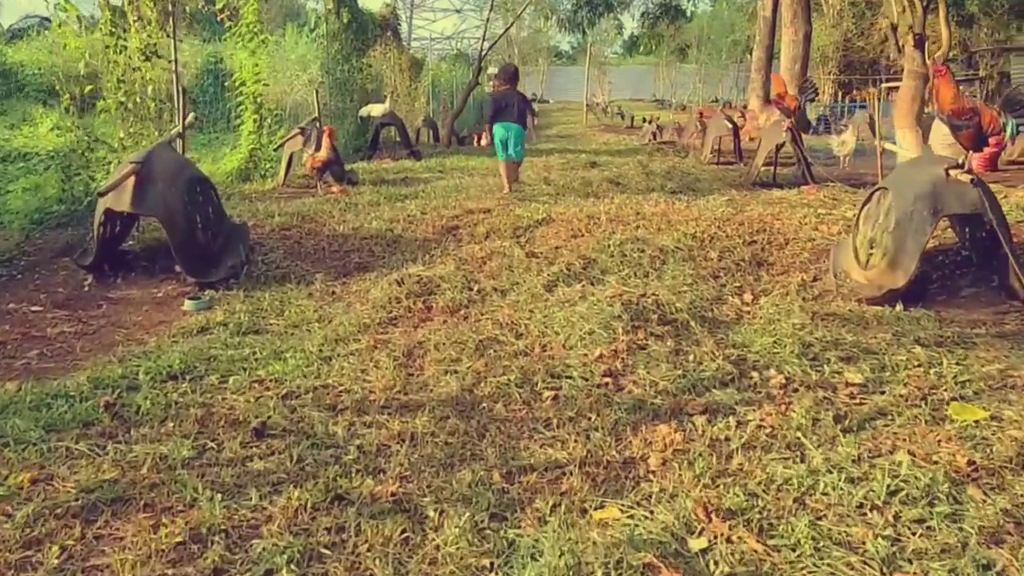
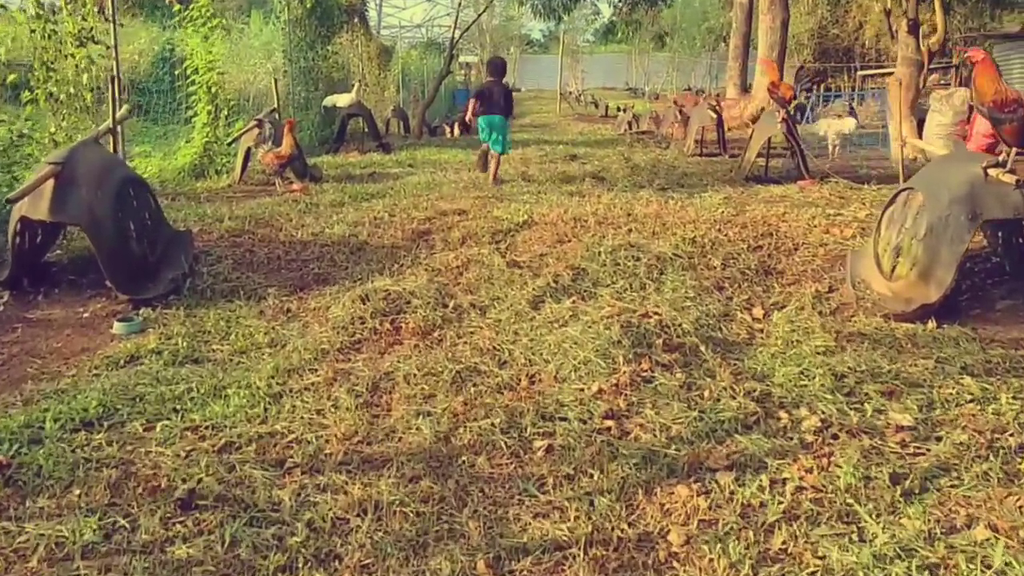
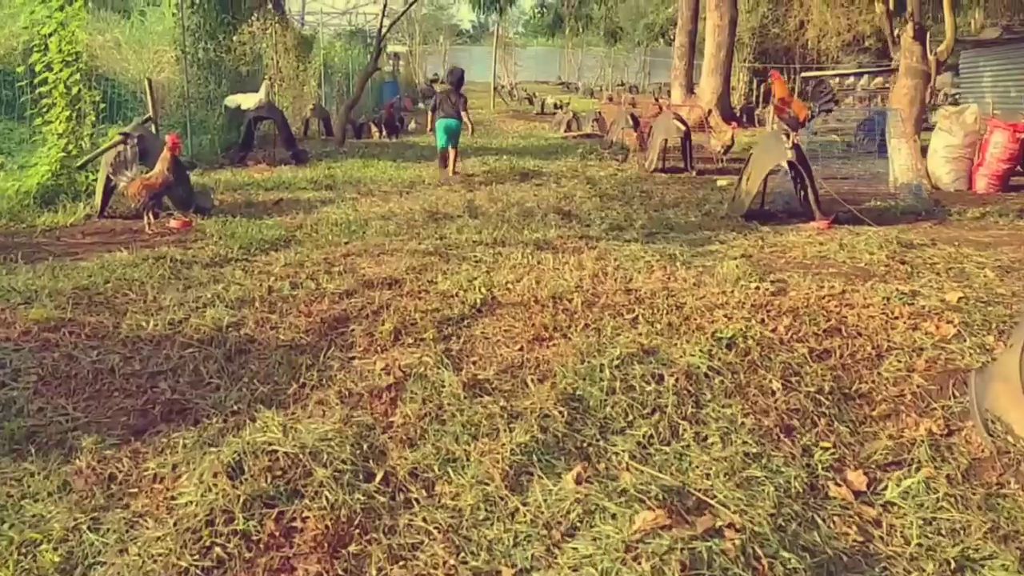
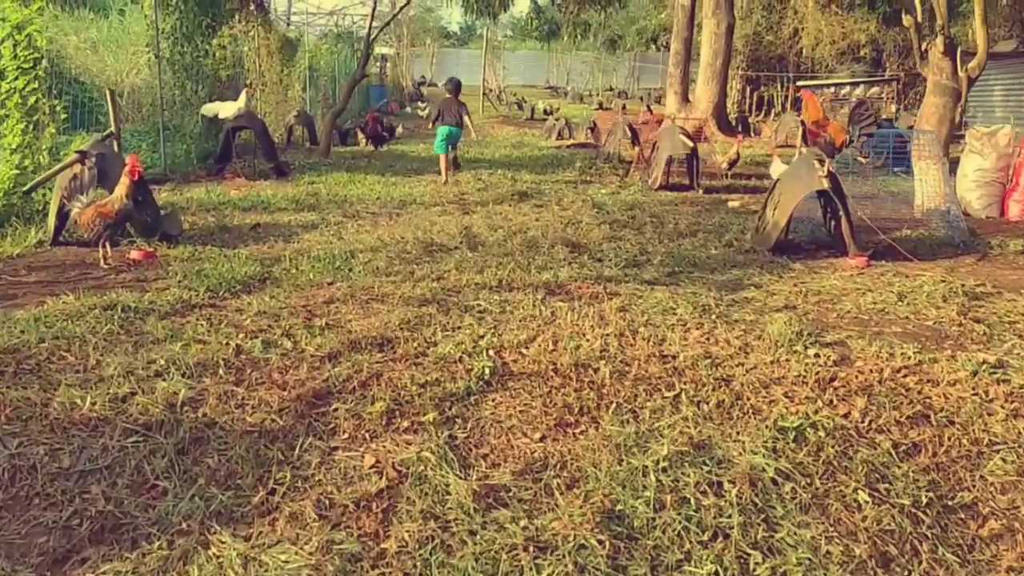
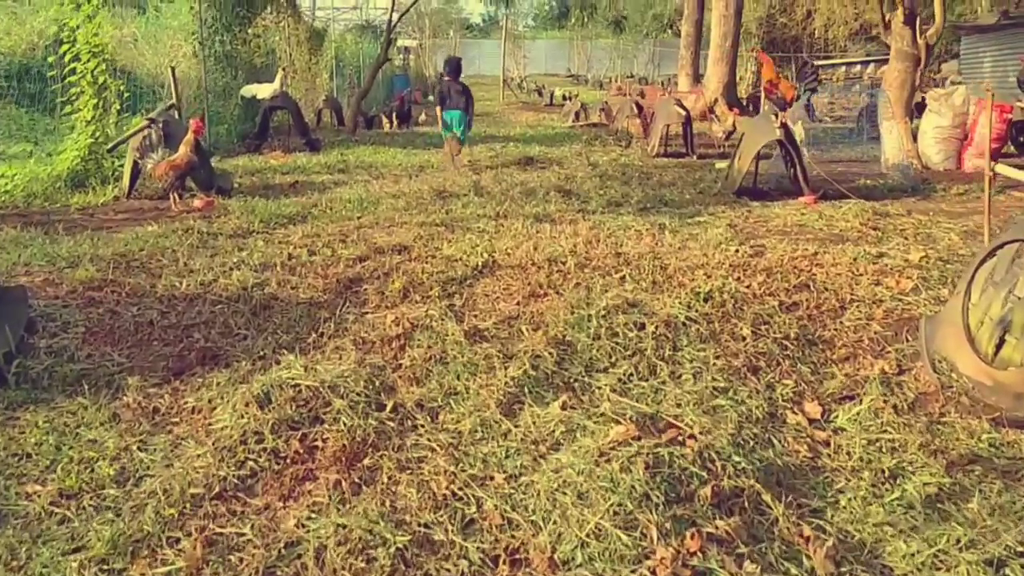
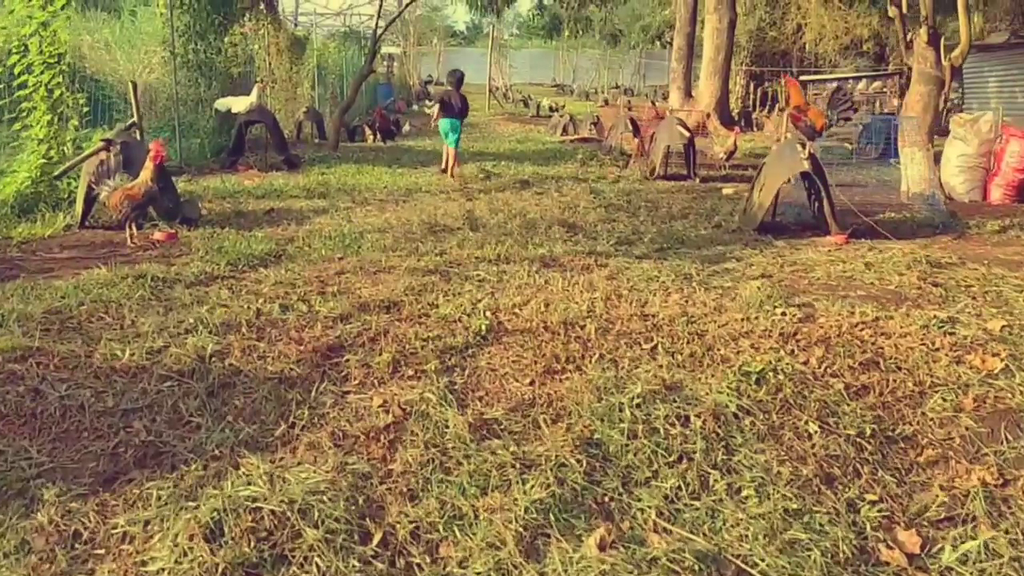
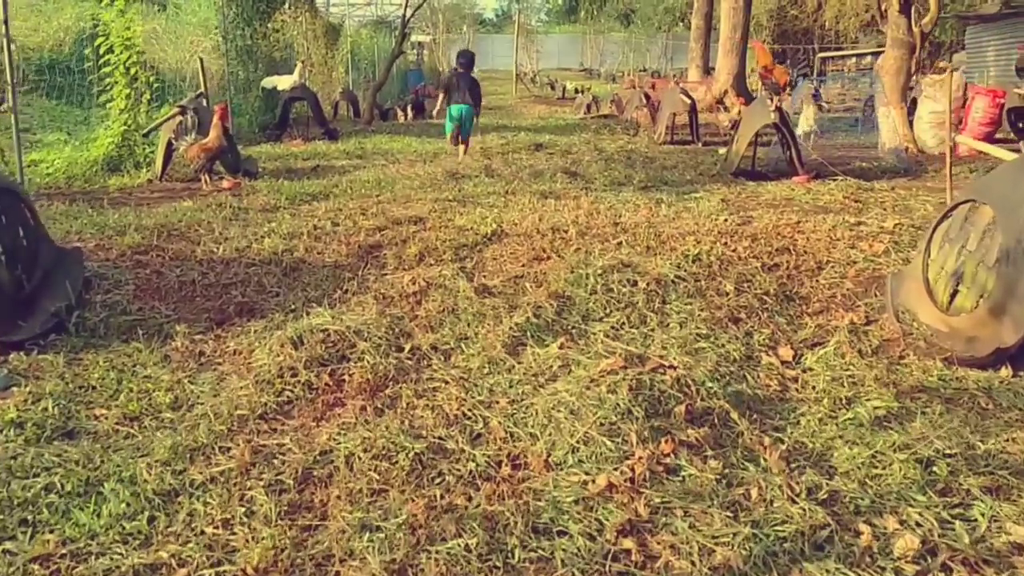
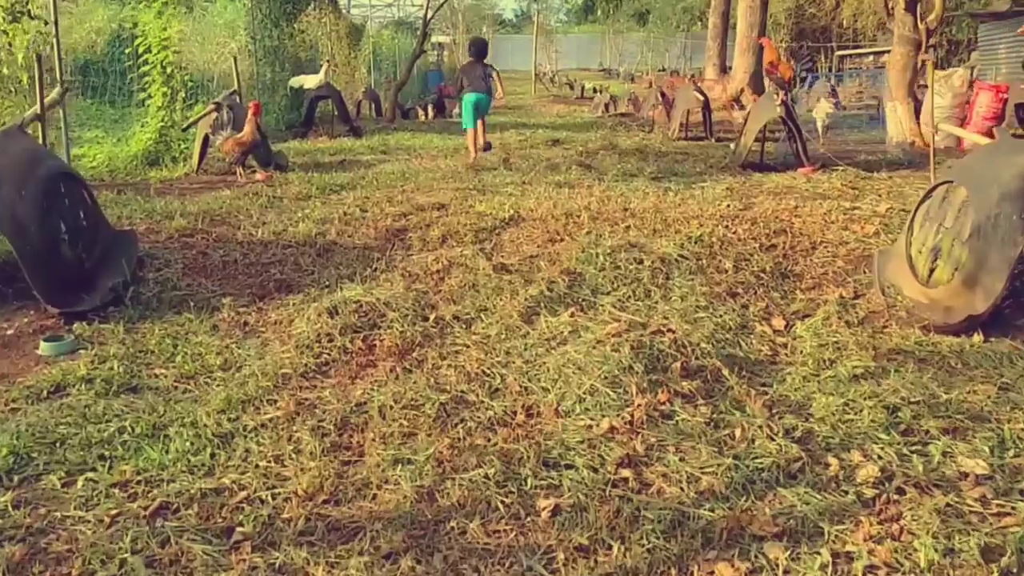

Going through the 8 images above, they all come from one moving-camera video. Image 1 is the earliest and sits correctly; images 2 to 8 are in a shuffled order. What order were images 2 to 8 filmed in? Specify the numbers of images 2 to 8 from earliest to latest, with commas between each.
2, 8, 7, 5, 3, 6, 4
